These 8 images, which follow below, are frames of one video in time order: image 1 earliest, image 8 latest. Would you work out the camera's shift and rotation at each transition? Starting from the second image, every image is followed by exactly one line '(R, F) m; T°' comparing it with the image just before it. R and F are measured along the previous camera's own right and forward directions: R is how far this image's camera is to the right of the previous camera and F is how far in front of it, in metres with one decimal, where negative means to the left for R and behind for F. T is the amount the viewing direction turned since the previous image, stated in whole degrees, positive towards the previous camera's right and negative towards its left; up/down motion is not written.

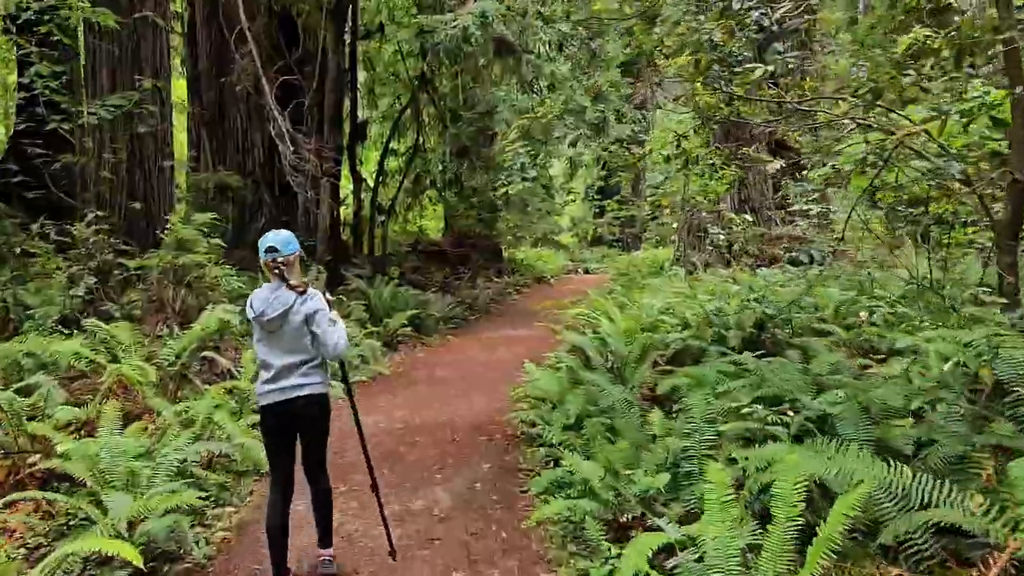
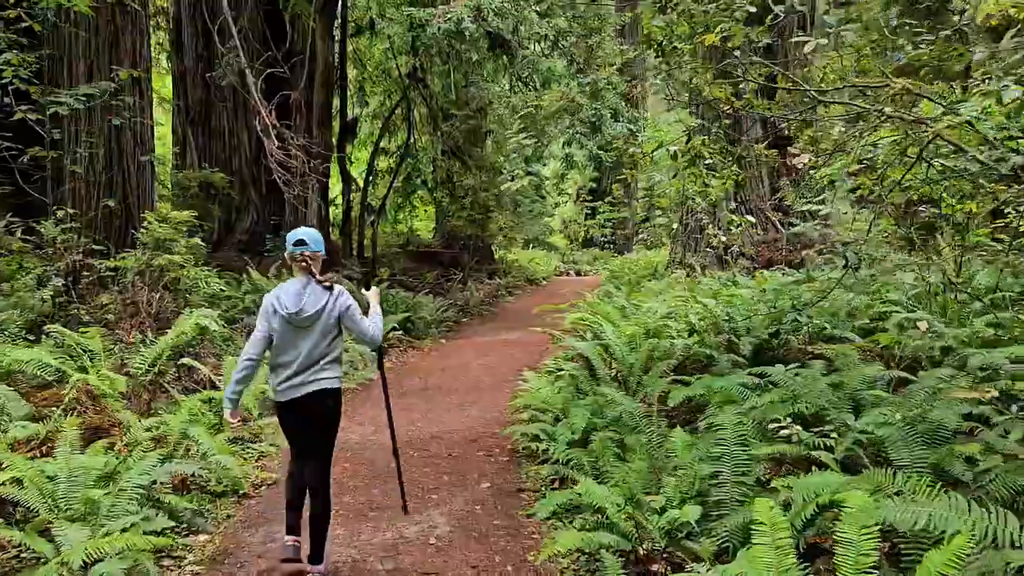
(-0.1, +0.4) m; +1°
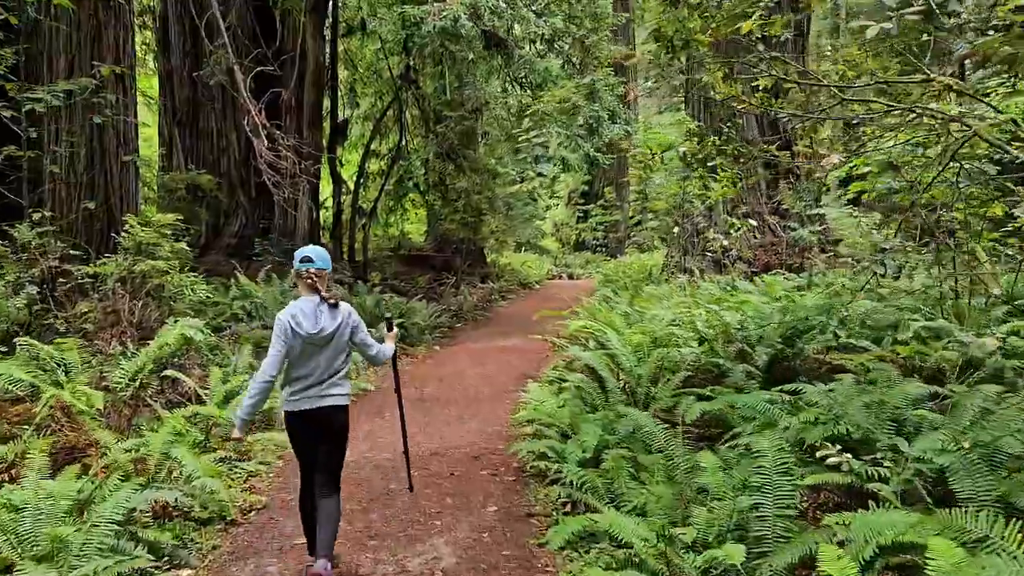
(-0.1, +0.3) m; +1°
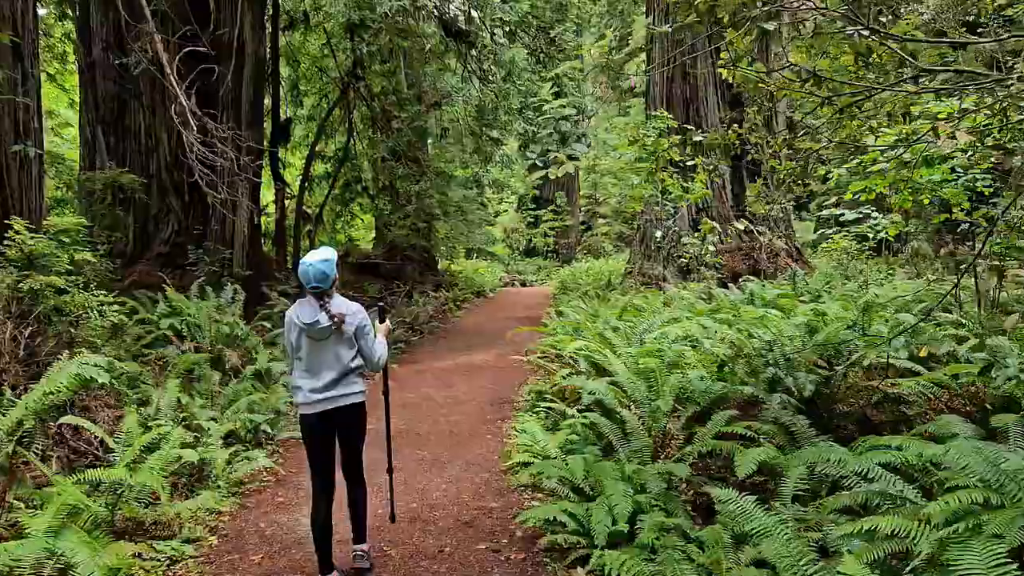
(-0.3, +1.2) m; +4°
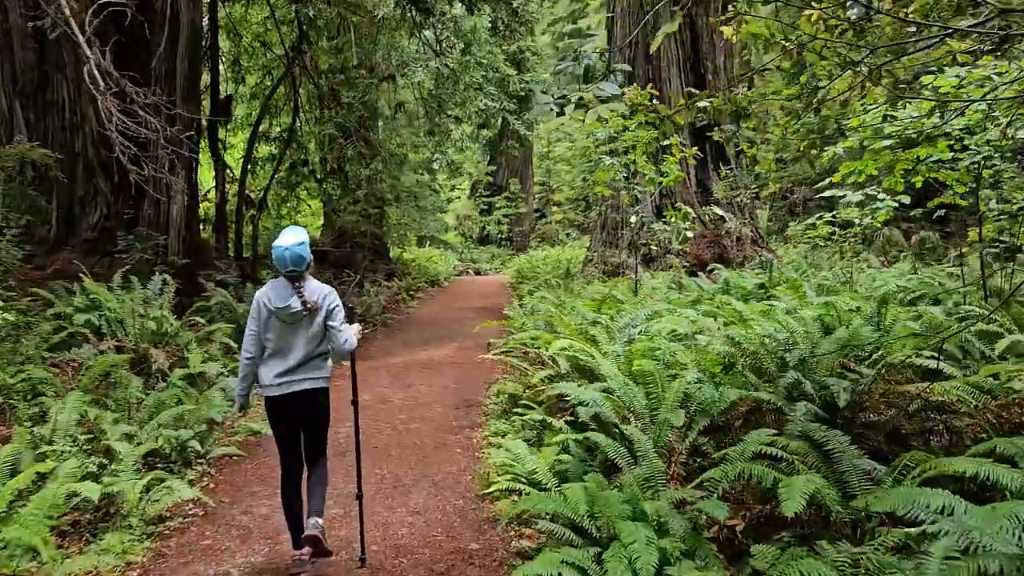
(-0.2, +0.9) m; +3°
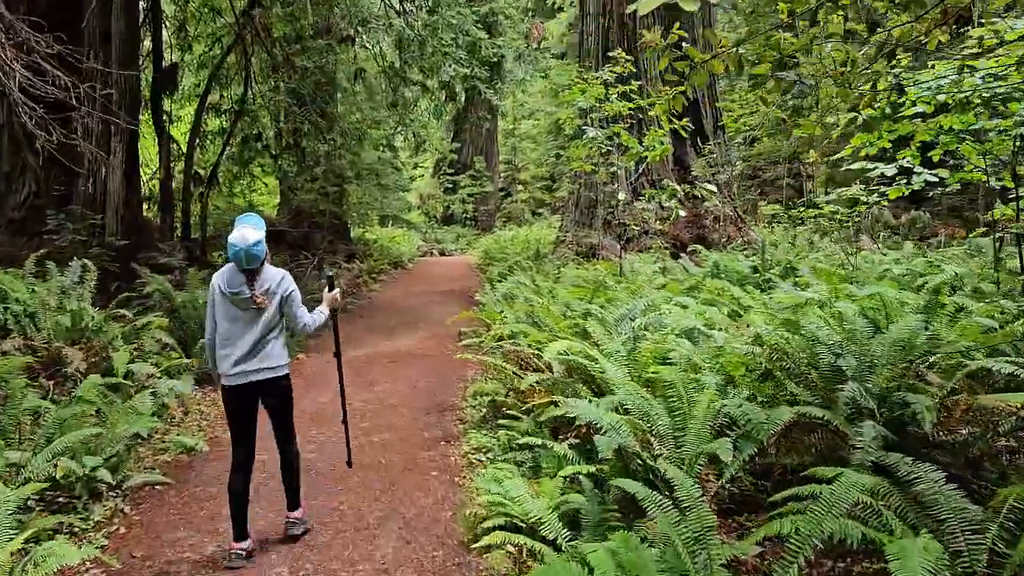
(-0.1, +1.0) m; +3°
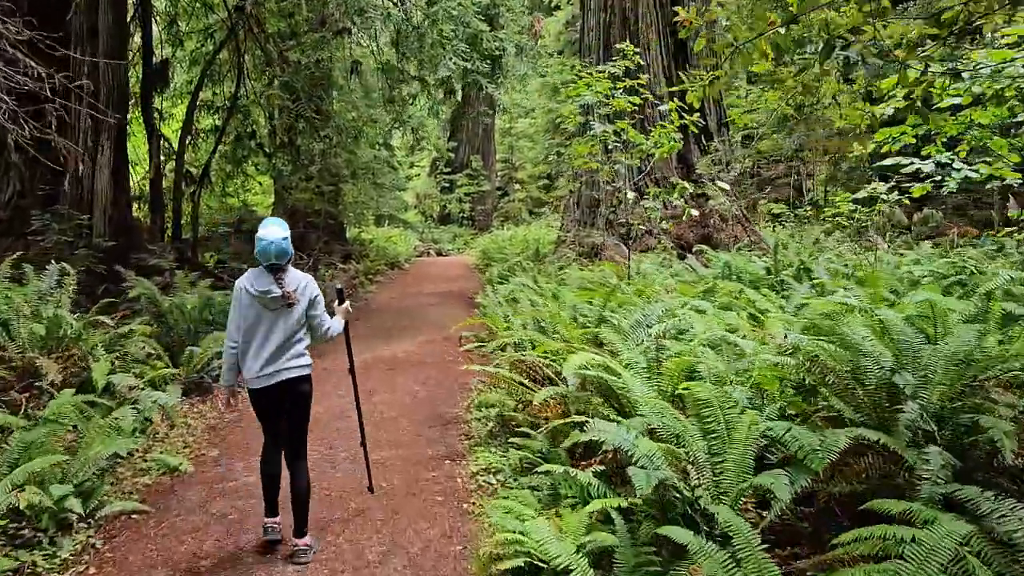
(-0.1, +0.4) m; 0°
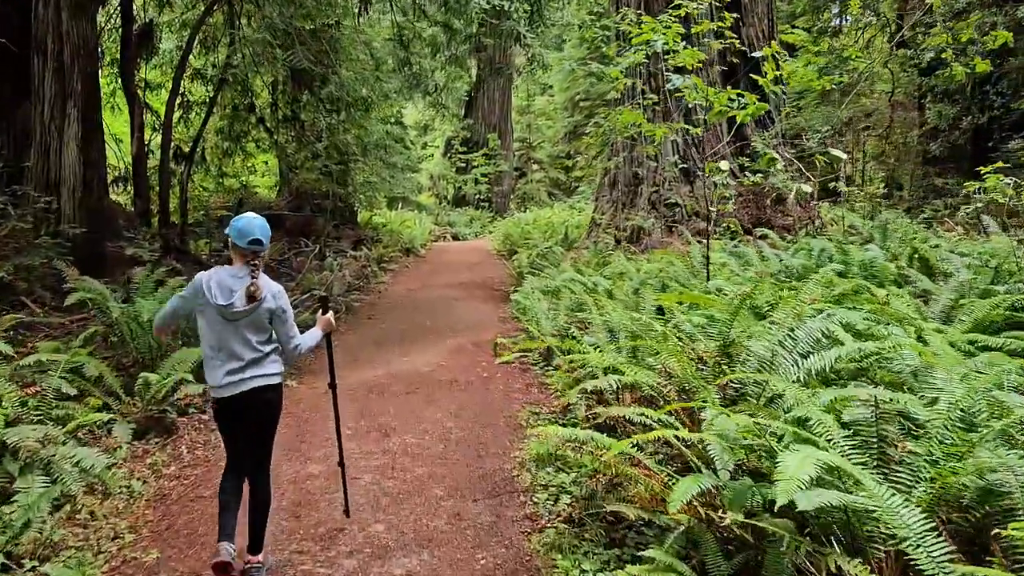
(-0.4, +2.0) m; -1°
